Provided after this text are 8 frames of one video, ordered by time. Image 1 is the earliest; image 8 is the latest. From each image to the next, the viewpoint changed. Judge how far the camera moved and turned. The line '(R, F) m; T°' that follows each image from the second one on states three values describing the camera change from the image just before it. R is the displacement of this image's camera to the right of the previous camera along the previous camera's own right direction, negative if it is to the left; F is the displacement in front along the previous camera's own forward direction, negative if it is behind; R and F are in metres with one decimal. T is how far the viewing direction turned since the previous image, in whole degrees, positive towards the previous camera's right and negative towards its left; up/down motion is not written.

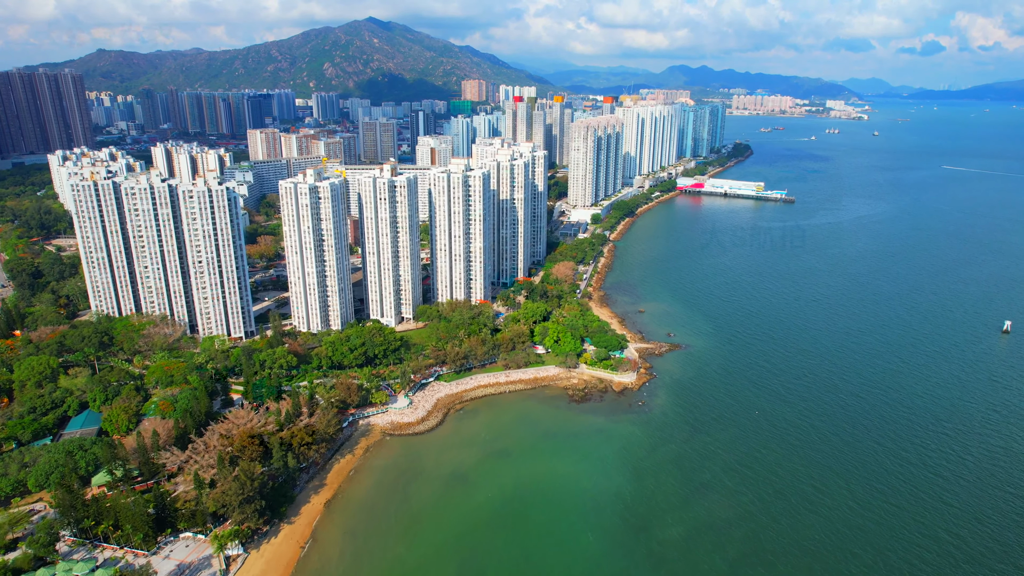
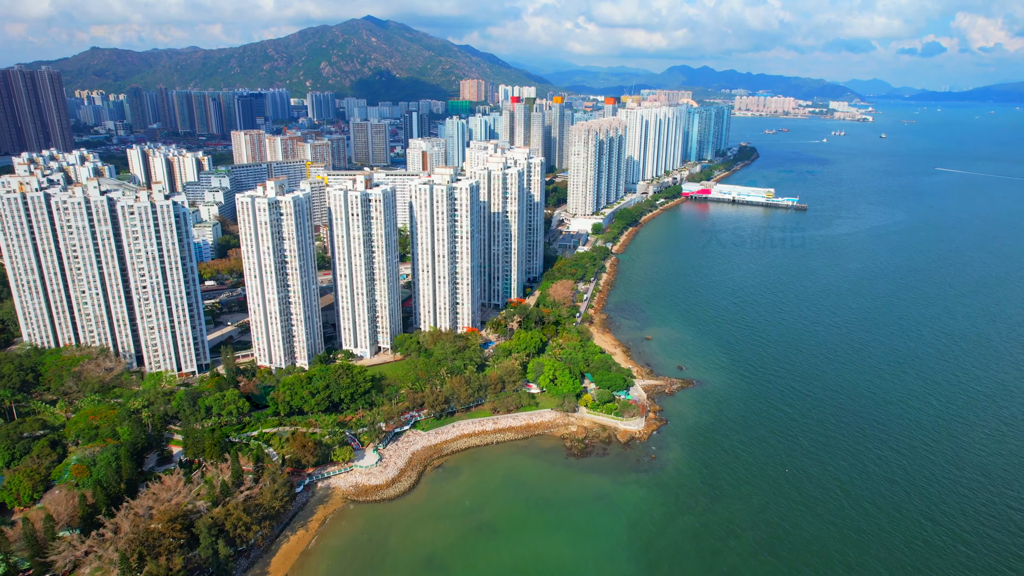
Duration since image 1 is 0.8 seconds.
(+0.8, +7.7) m; 0°
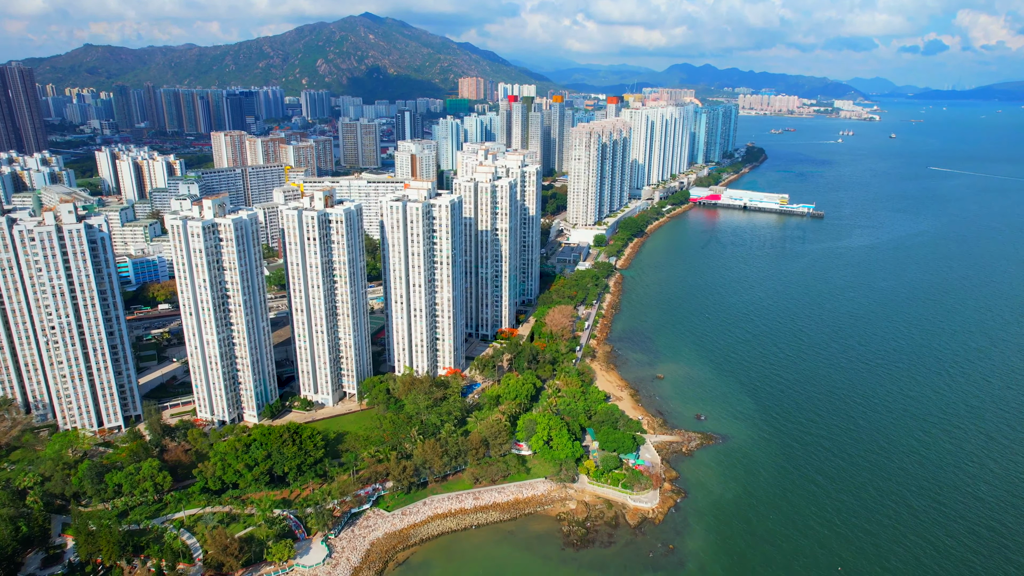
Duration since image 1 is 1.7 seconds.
(+1.0, +9.0) m; 0°
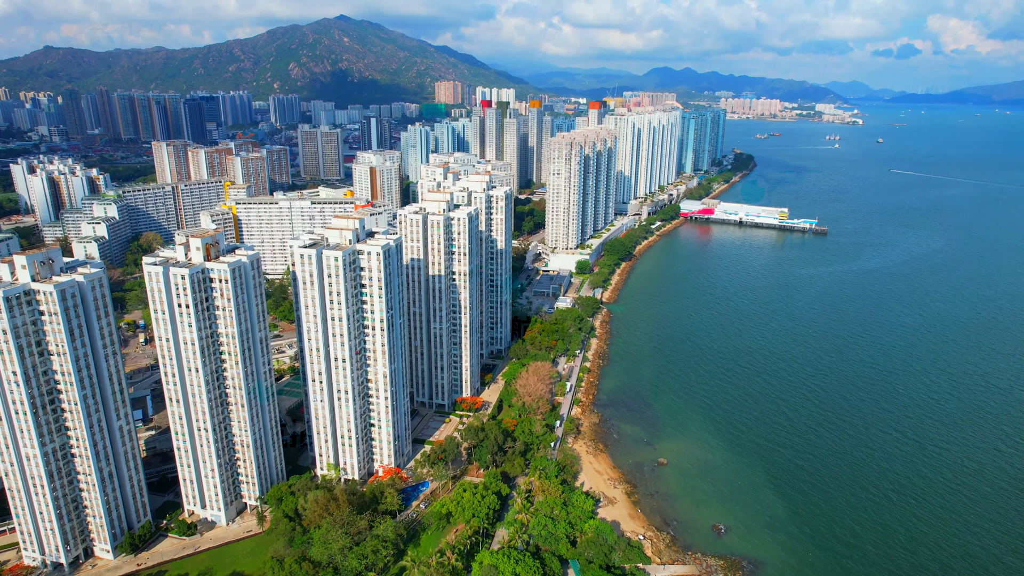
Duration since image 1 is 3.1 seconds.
(+1.6, +12.7) m; +2°
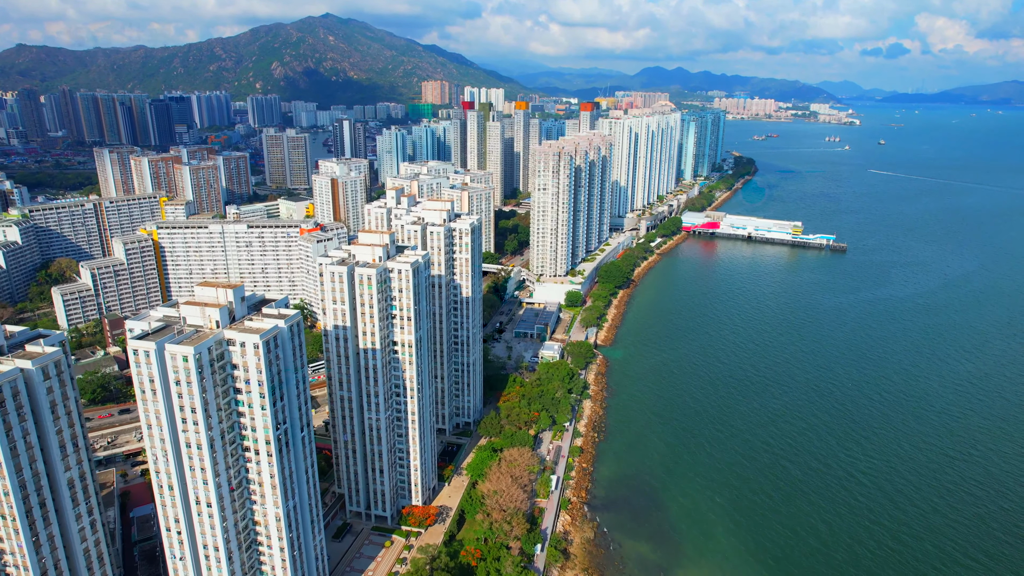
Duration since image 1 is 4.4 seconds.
(+1.6, +12.7) m; +1°
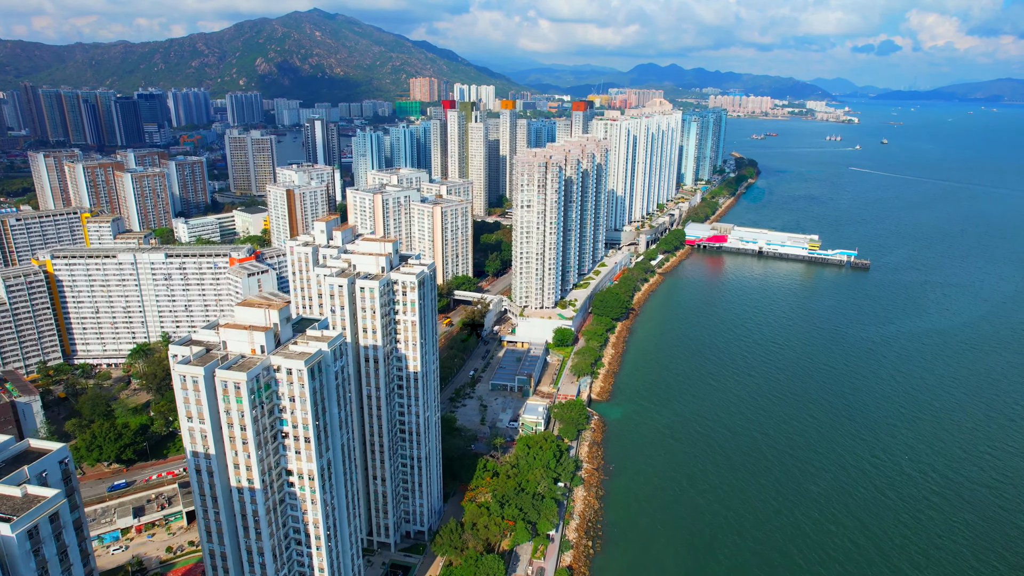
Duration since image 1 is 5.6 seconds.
(+1.5, +11.5) m; +1°
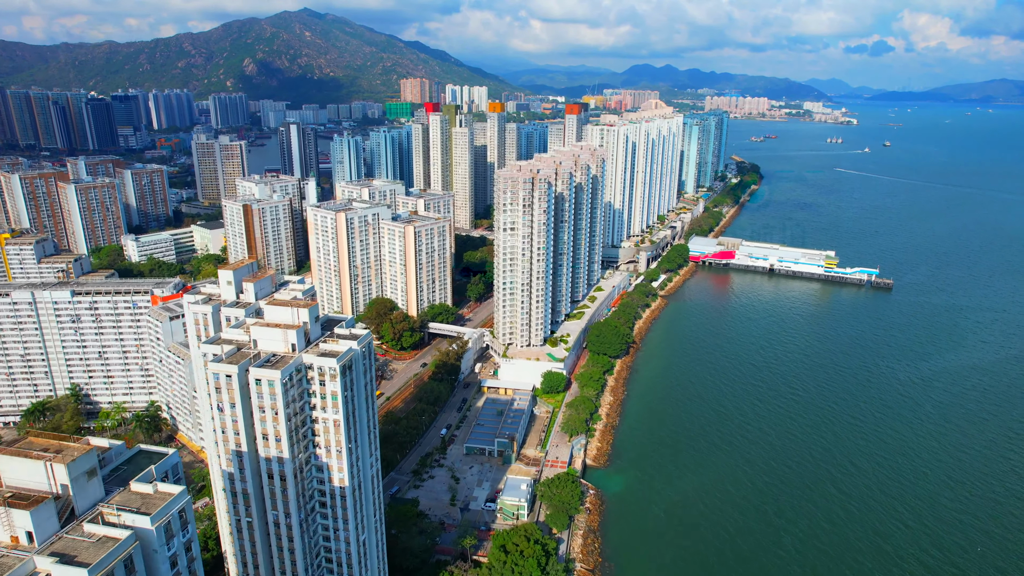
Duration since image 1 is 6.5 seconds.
(+1.2, +8.9) m; 0°
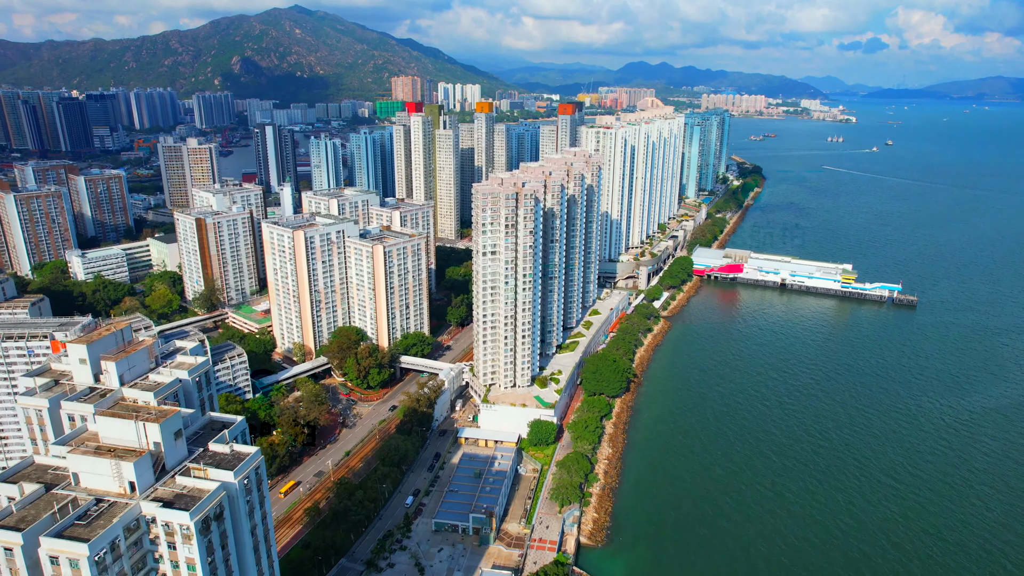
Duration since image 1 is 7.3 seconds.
(+1.0, +7.7) m; 0°
